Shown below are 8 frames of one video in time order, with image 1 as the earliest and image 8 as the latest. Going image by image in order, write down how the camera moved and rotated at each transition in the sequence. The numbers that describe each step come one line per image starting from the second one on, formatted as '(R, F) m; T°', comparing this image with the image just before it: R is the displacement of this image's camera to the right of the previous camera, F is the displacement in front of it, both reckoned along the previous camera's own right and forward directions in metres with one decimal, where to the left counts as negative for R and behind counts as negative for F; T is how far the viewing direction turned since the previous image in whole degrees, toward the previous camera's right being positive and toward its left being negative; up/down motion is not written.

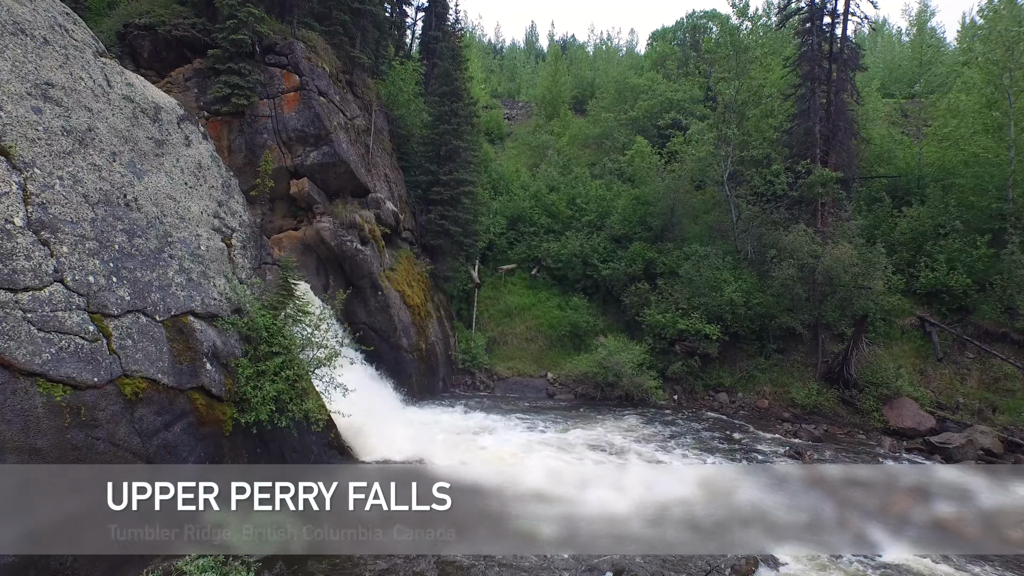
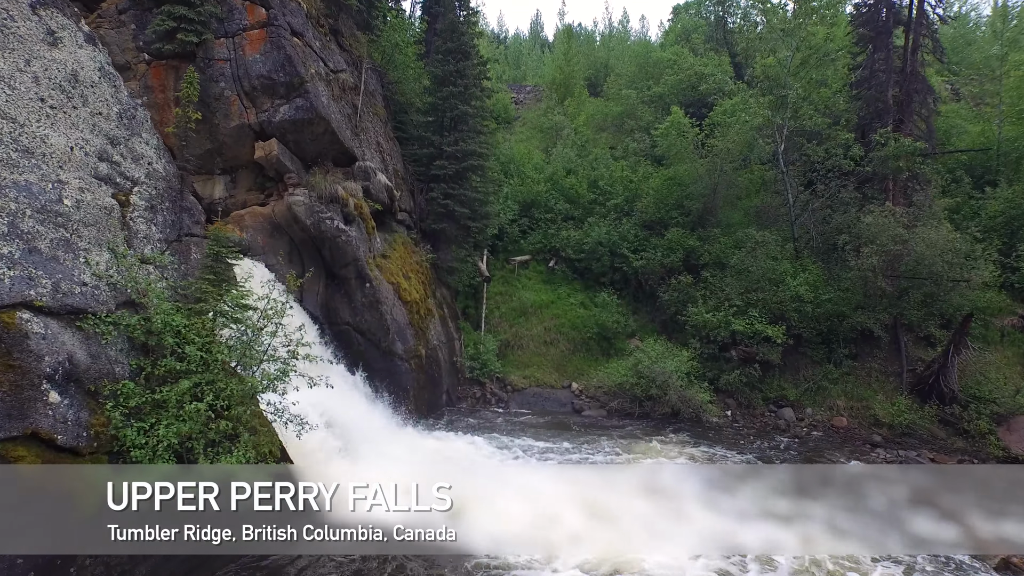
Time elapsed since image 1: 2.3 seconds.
(-0.5, +3.6) m; 0°
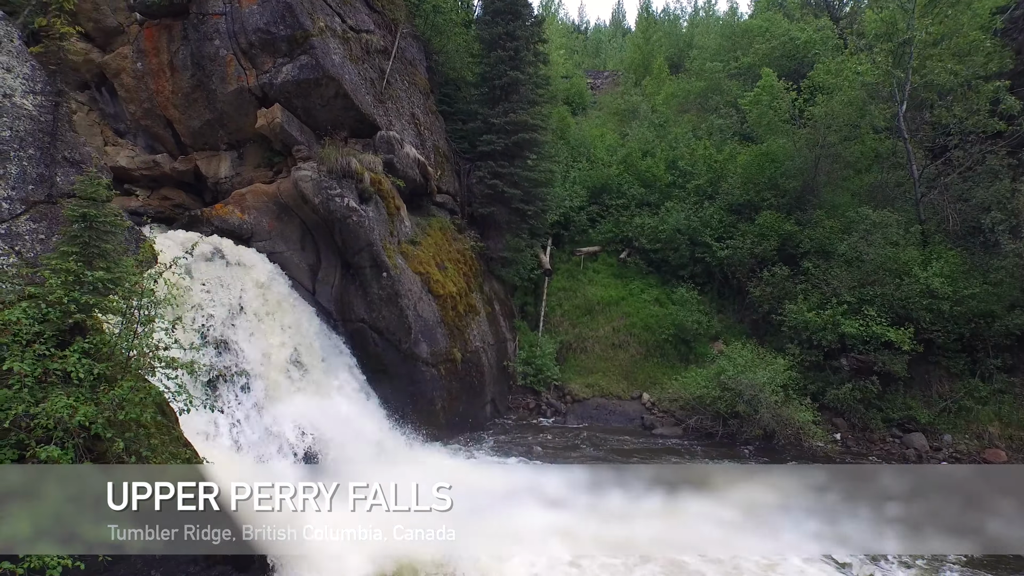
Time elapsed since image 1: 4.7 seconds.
(+0.7, +2.6) m; -7°
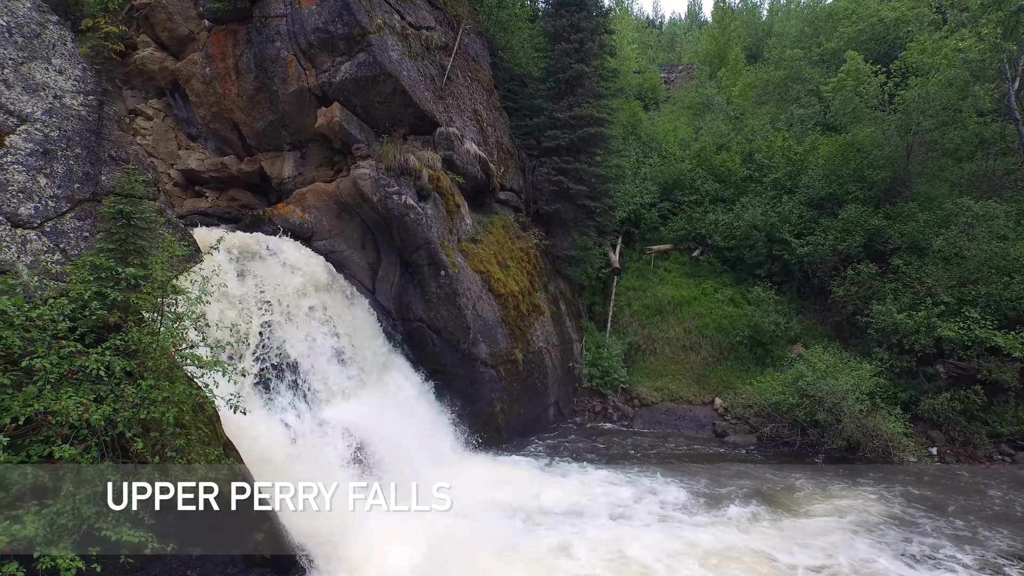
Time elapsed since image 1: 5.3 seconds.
(+0.2, +0.4) m; -6°
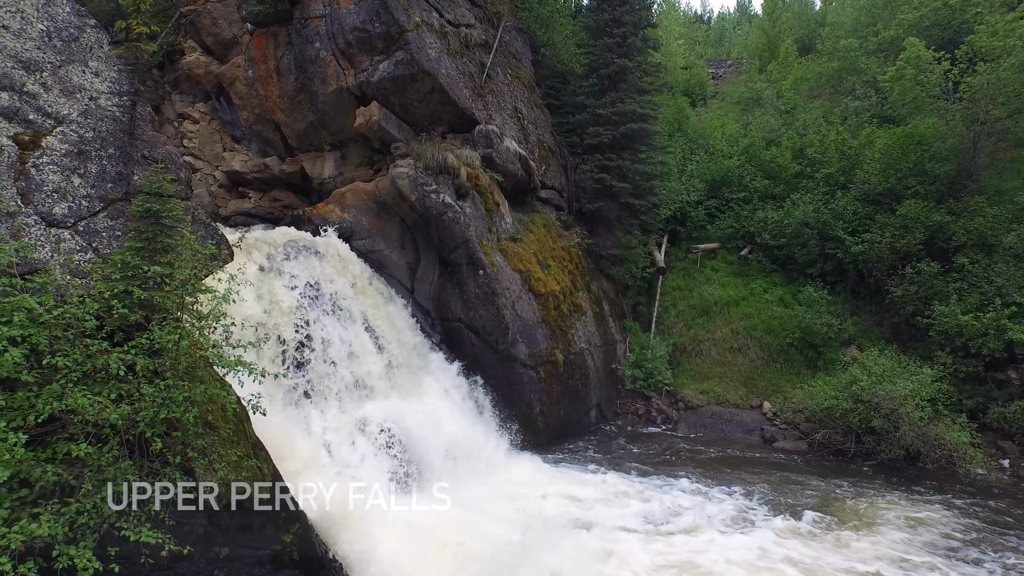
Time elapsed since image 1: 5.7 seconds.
(+0.1, +0.2) m; -4°
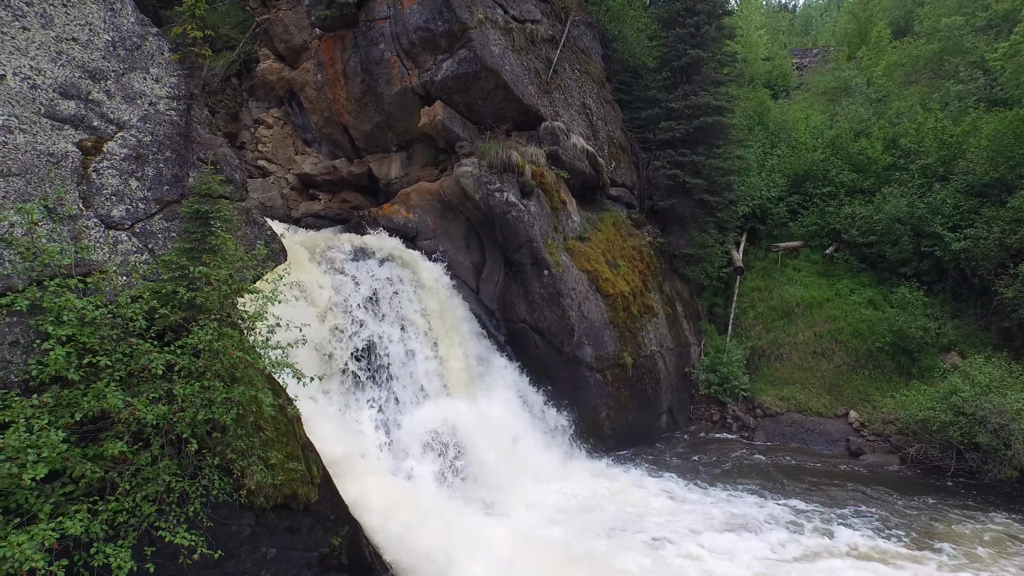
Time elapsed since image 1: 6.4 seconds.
(+0.2, +0.3) m; -7°
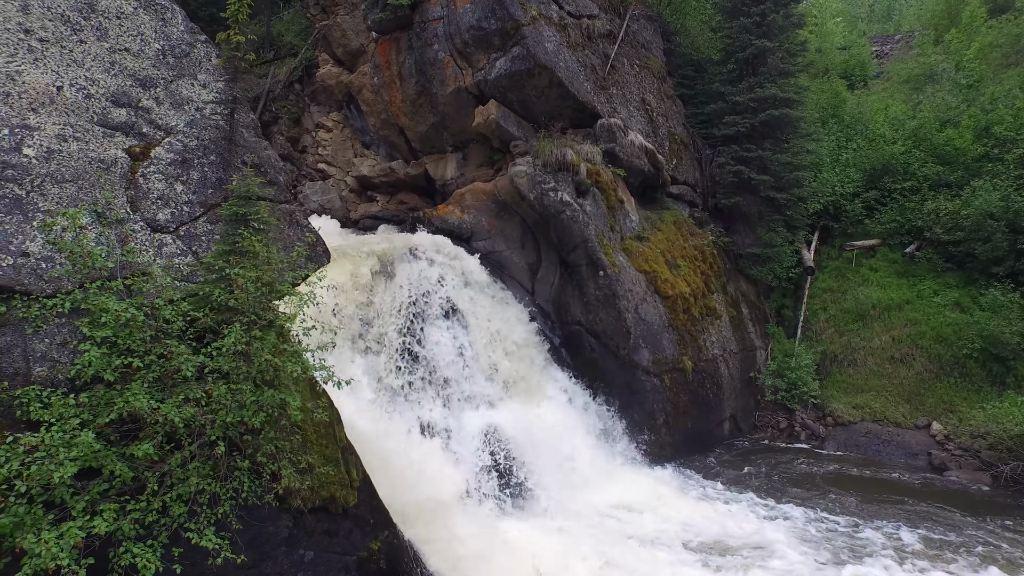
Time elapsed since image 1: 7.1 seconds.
(+0.2, +0.2) m; -6°
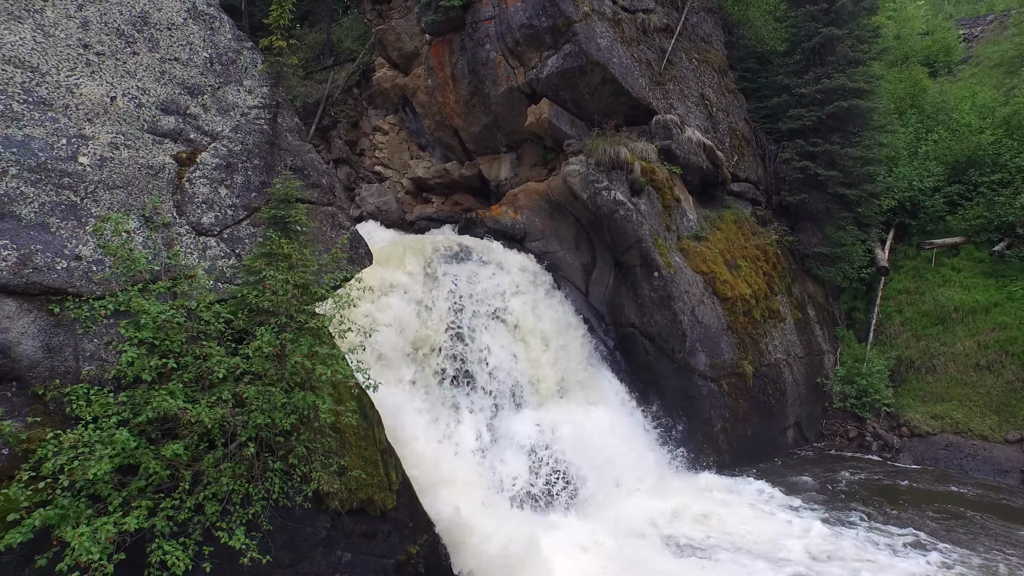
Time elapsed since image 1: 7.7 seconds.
(+0.2, +0.1) m; -6°
